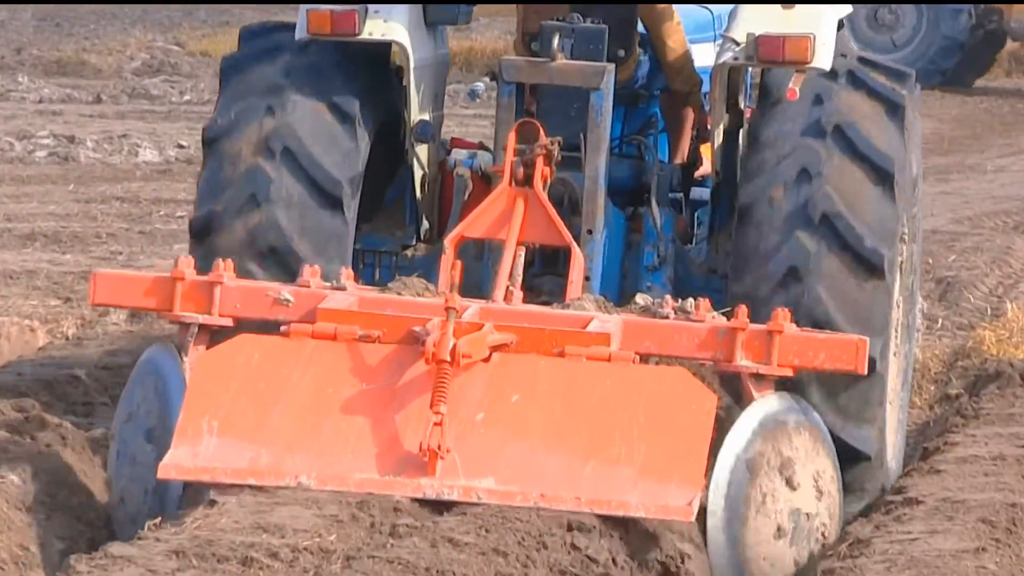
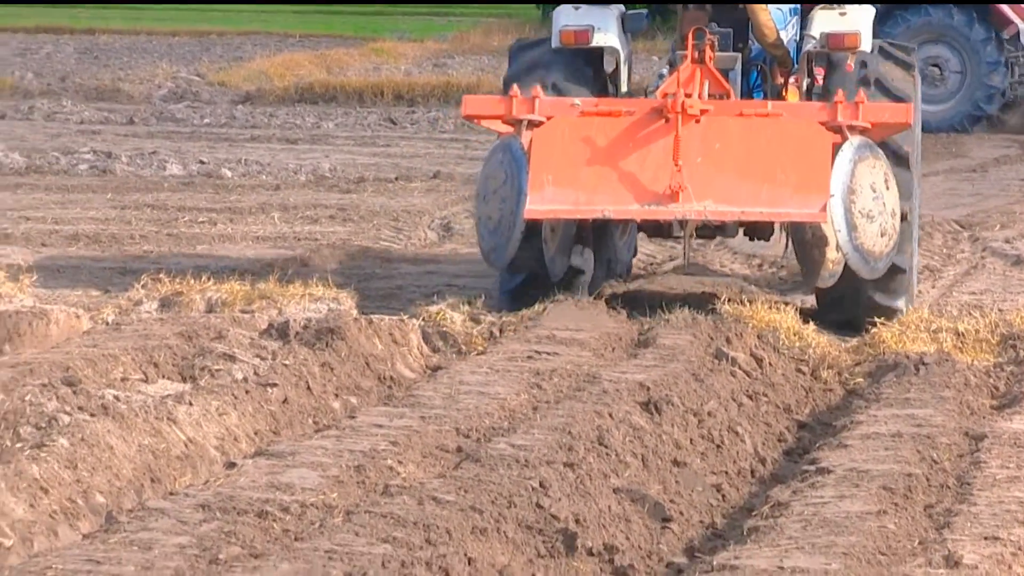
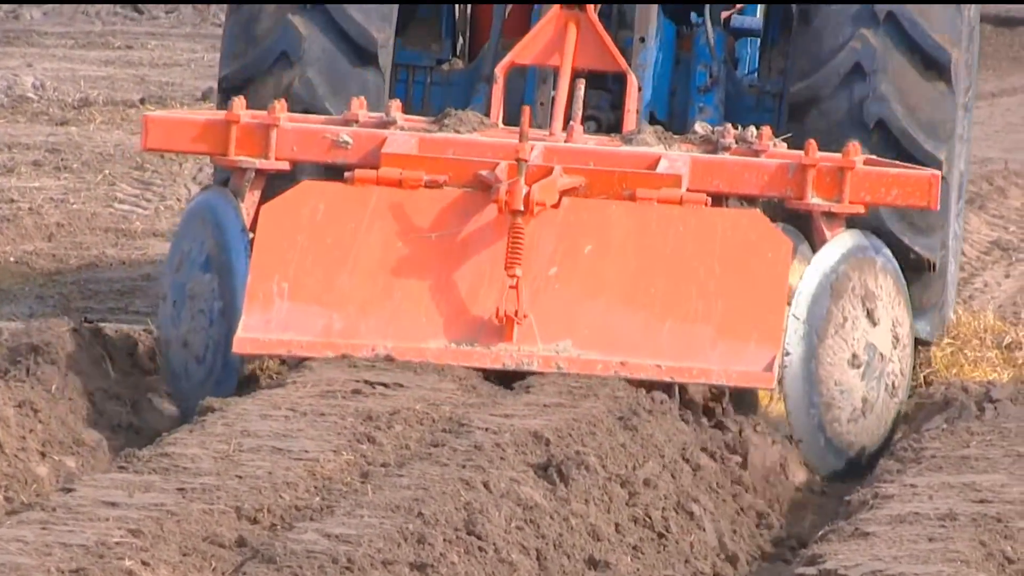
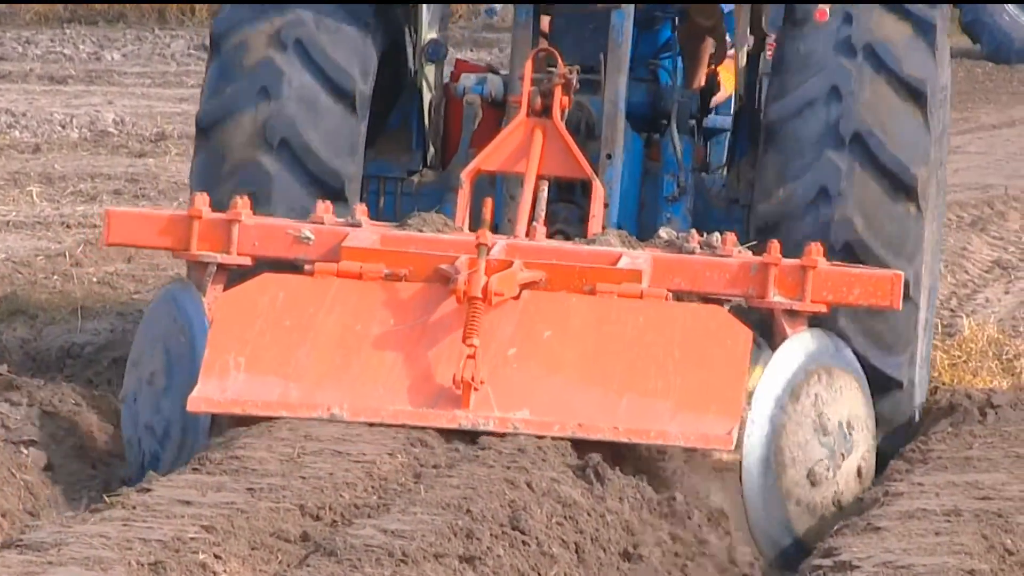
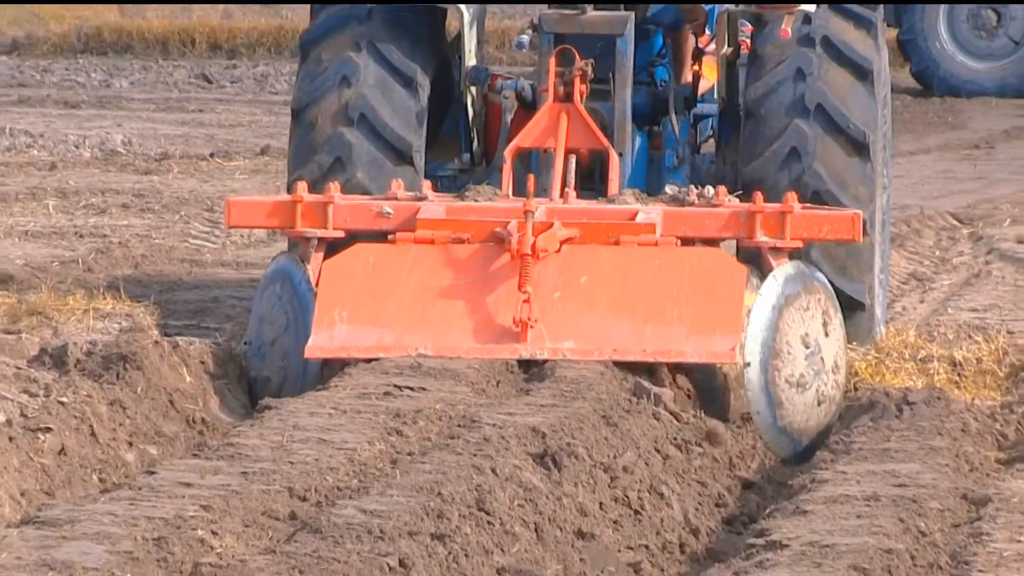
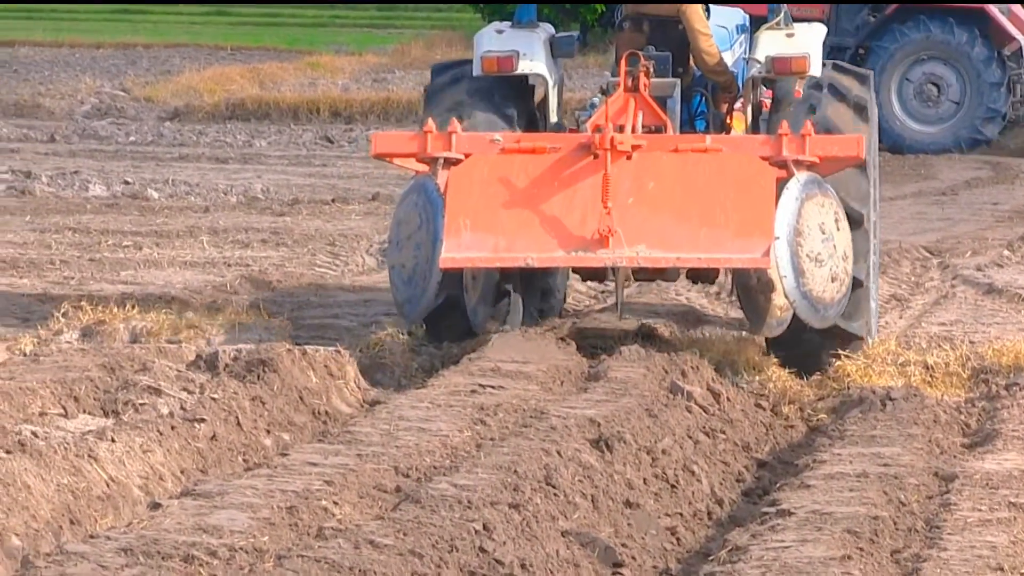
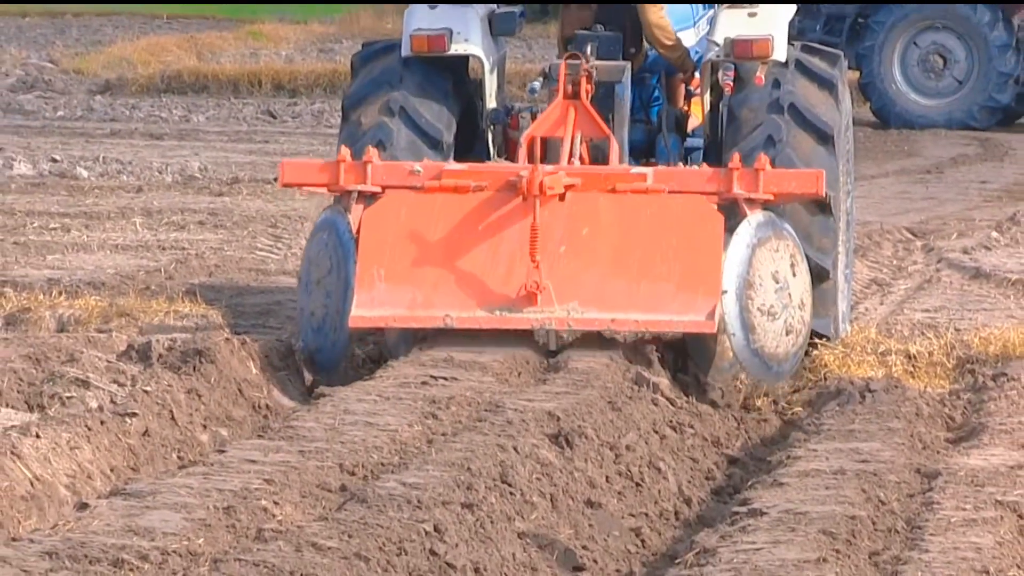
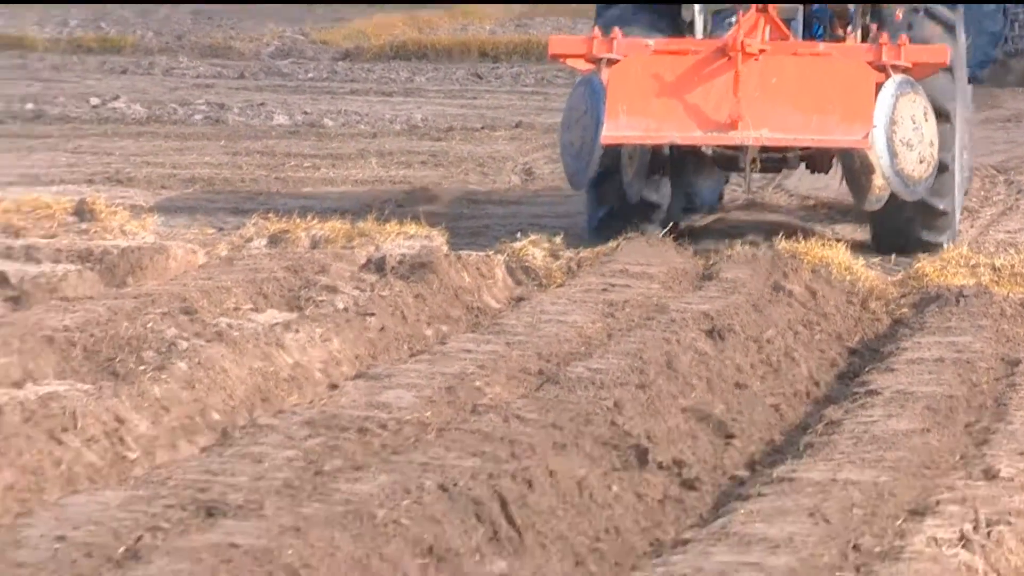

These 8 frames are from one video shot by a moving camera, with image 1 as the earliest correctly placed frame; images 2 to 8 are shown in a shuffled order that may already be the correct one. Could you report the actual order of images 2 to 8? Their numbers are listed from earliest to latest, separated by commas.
4, 3, 5, 7, 6, 2, 8
